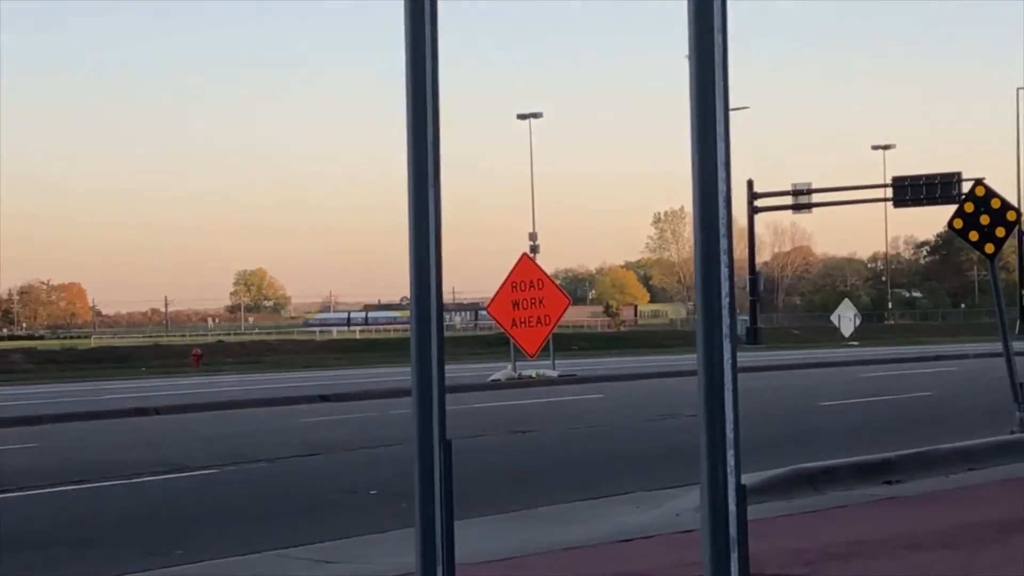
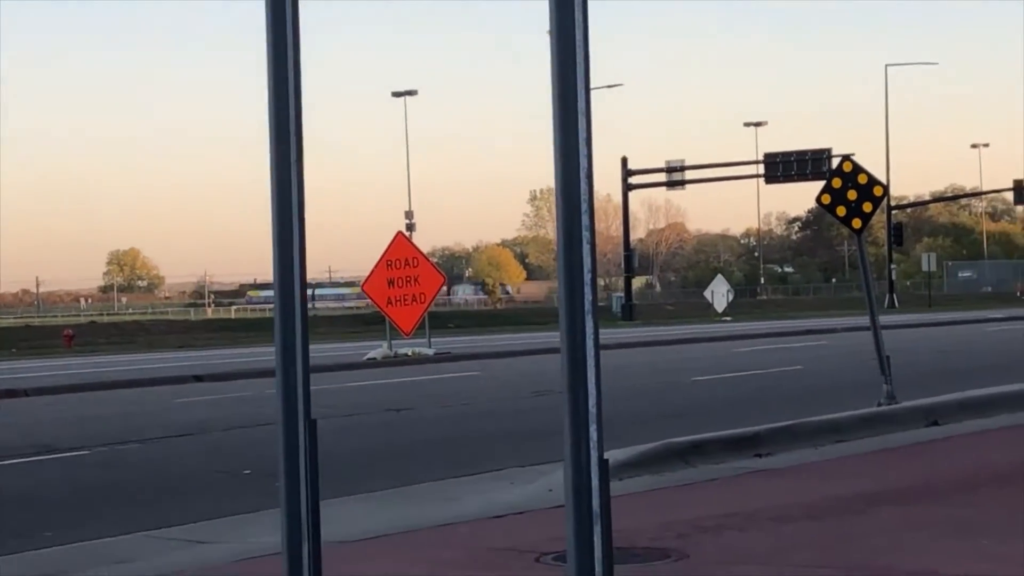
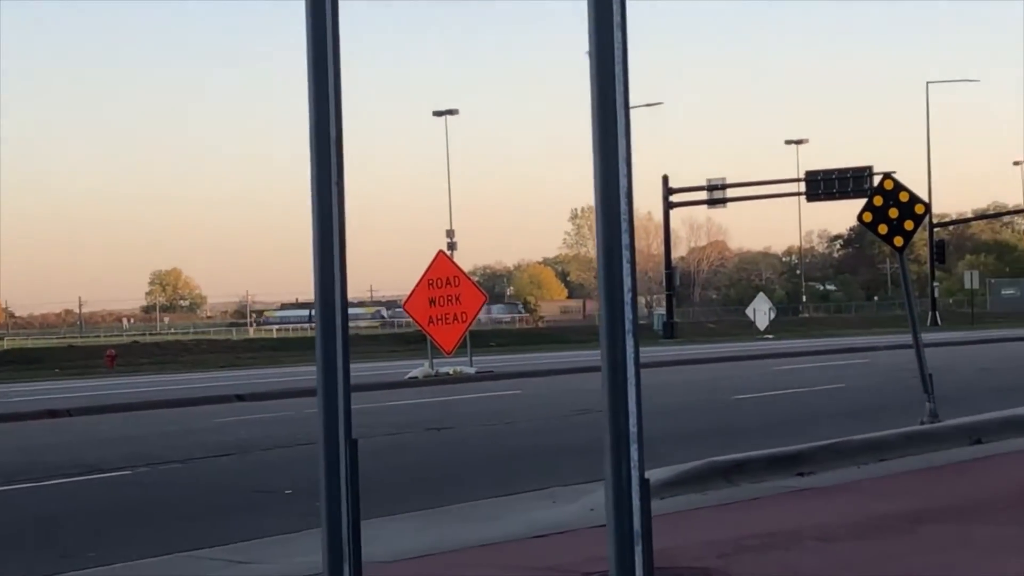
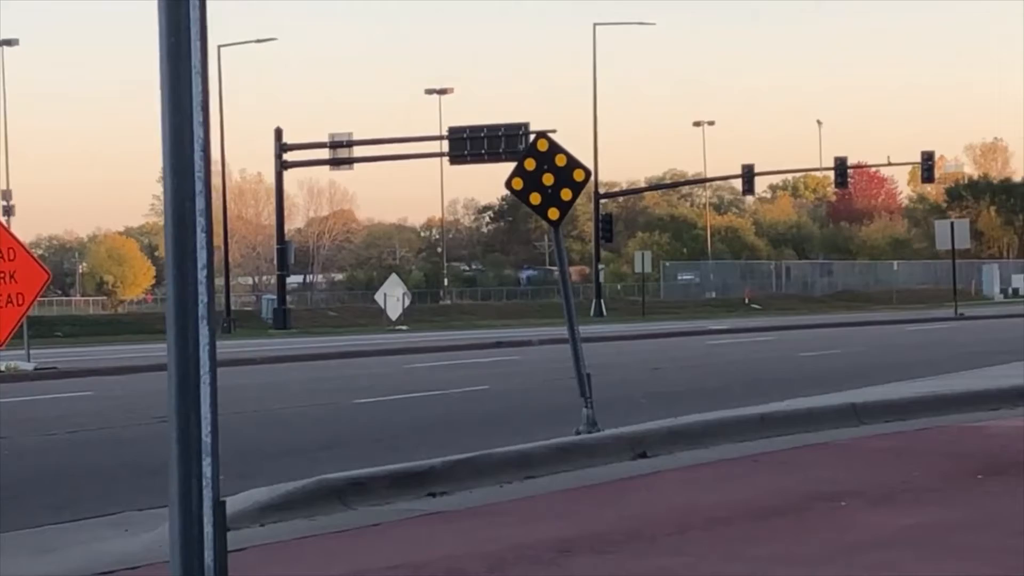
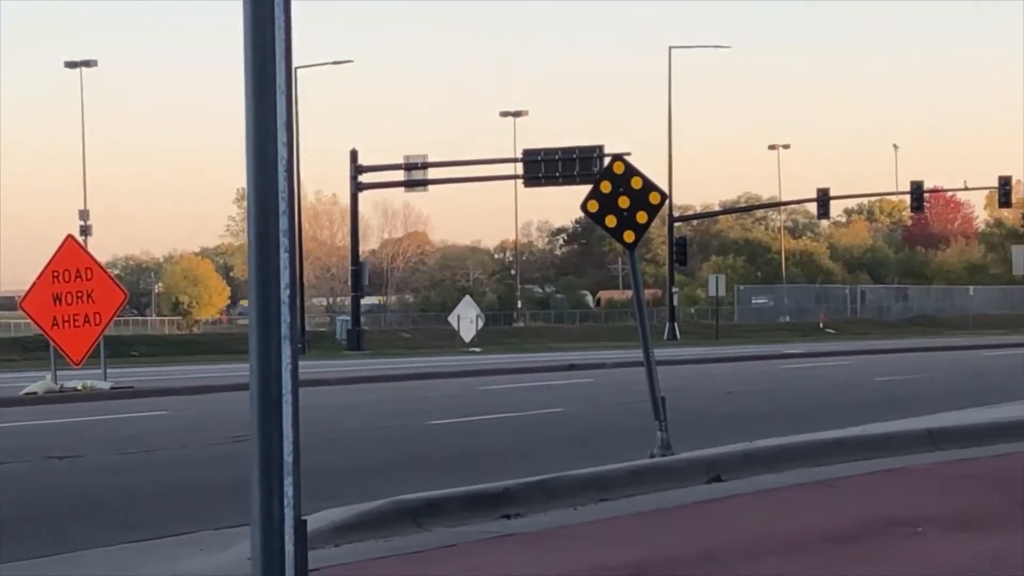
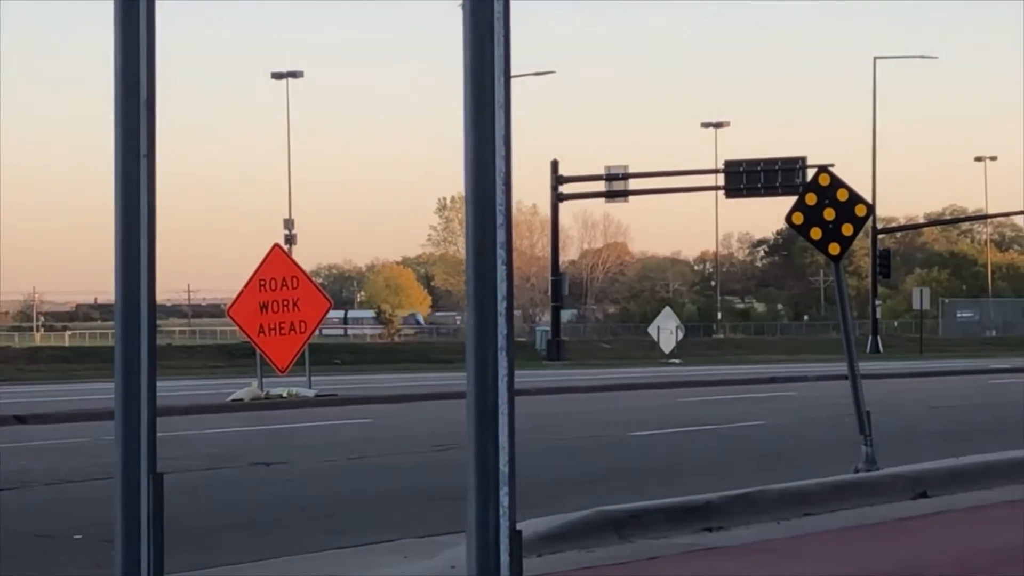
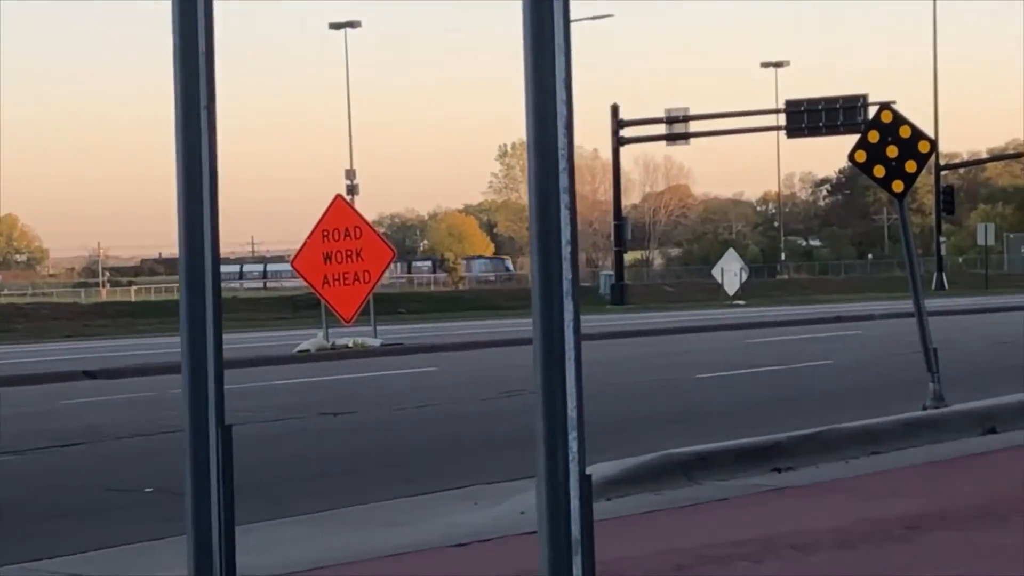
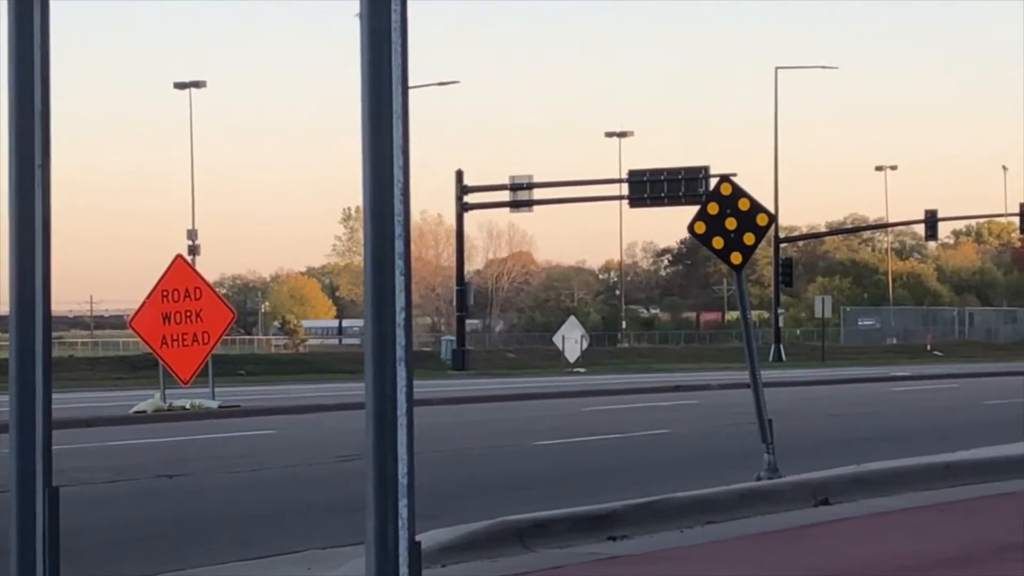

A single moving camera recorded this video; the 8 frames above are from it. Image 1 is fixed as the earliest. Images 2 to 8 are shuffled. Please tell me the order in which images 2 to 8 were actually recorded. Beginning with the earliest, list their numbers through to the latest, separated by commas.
3, 2, 7, 6, 8, 5, 4
